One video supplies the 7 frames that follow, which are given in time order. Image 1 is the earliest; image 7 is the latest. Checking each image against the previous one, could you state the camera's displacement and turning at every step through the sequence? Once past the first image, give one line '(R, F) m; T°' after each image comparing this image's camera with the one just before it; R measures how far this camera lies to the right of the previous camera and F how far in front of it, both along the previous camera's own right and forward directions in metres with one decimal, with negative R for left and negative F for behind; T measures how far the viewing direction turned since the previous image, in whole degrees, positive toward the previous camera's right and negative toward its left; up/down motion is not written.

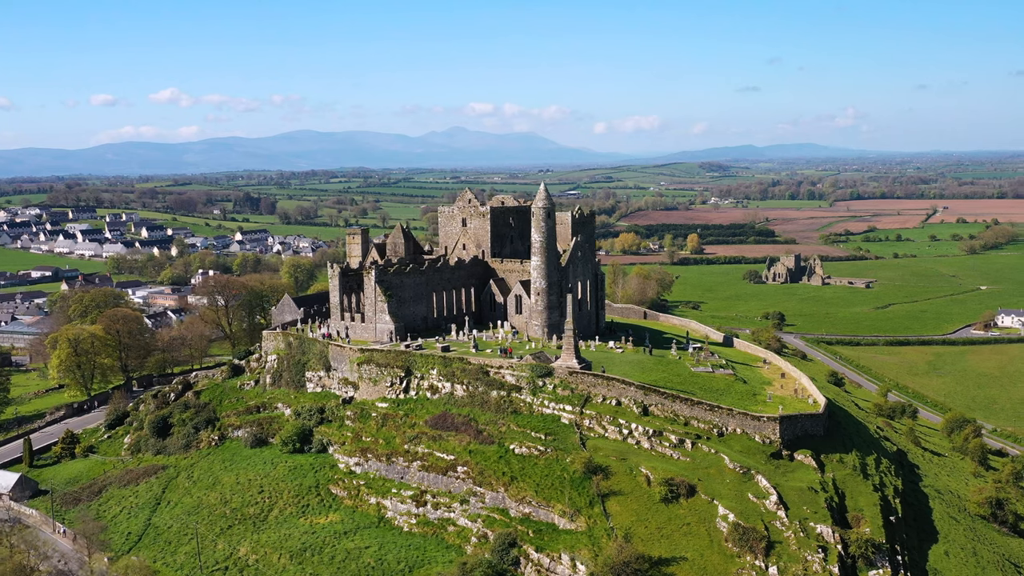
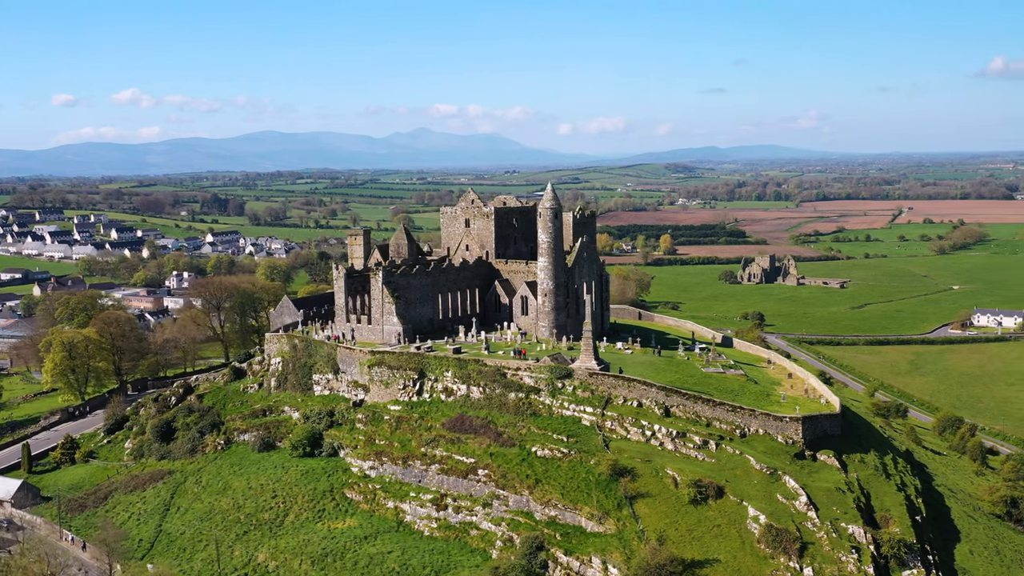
(-1.9, +0.4) m; +1°
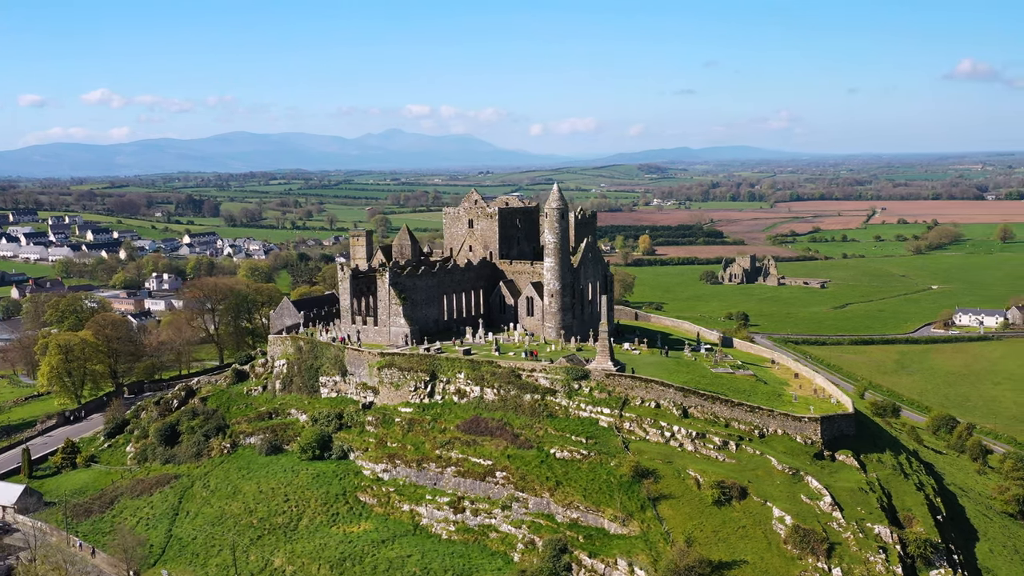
(-1.6, +0.3) m; +1°
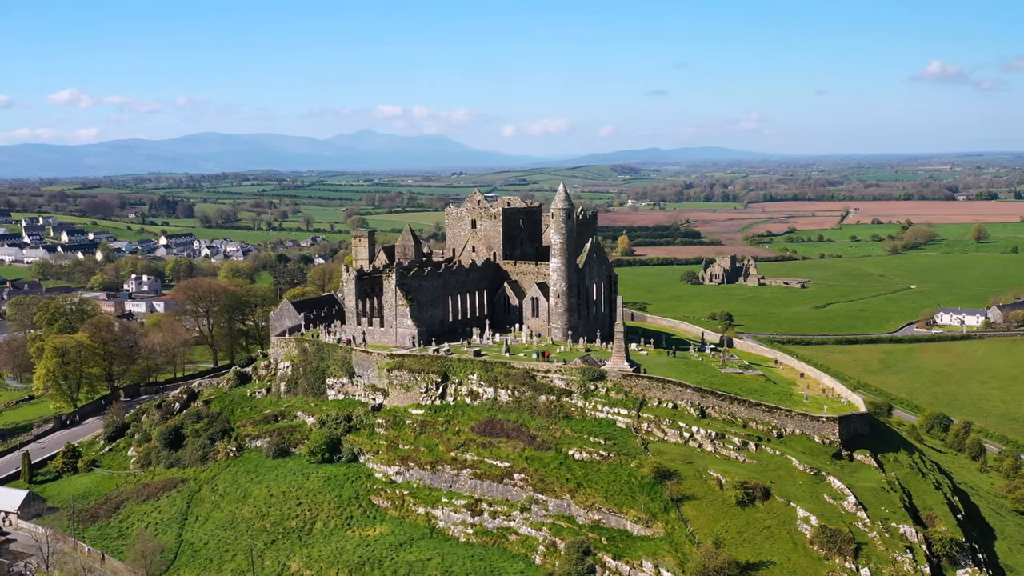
(-1.5, +0.3) m; +1°
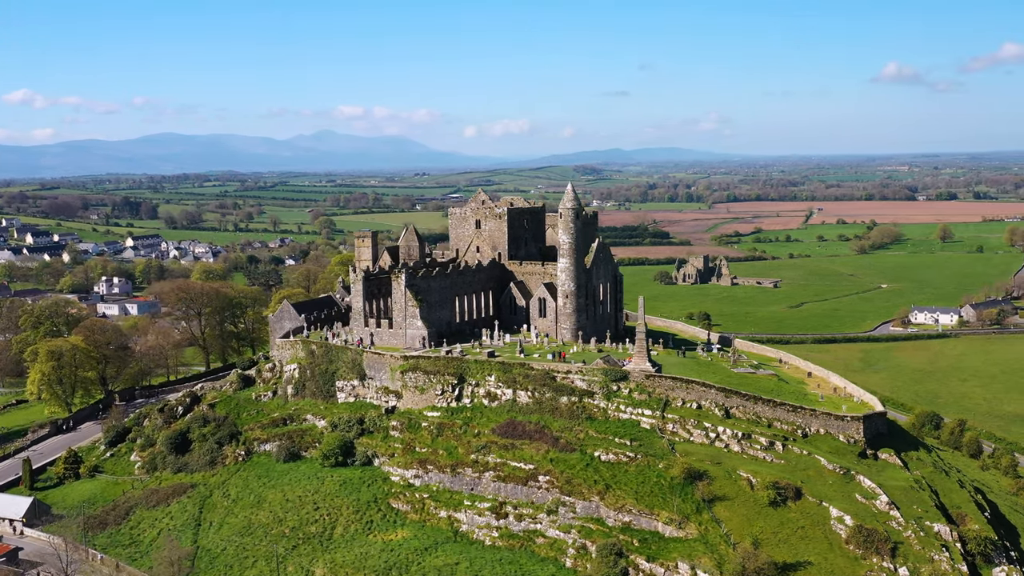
(-2.1, +0.4) m; +2°
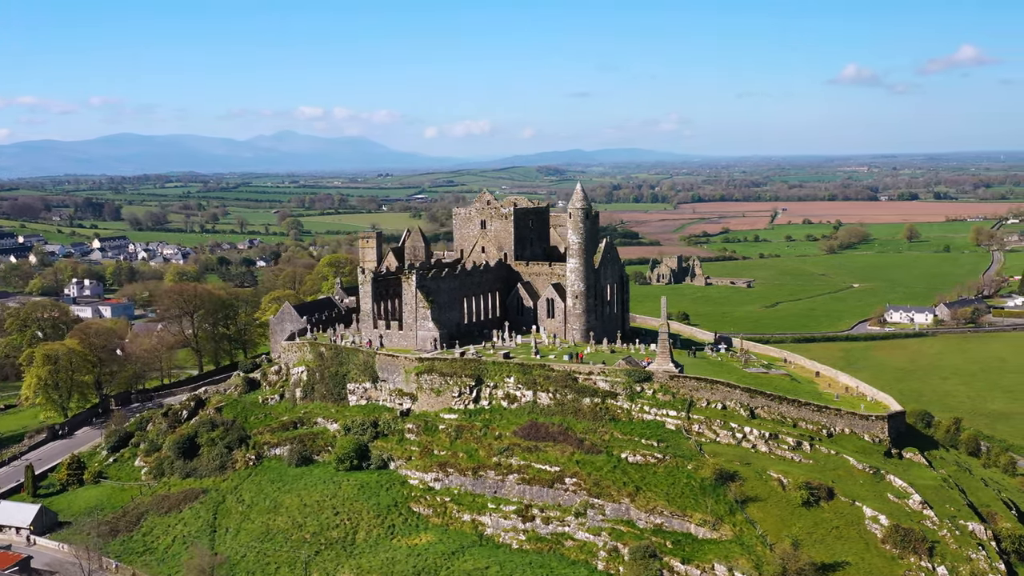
(-2.2, +0.4) m; +1°
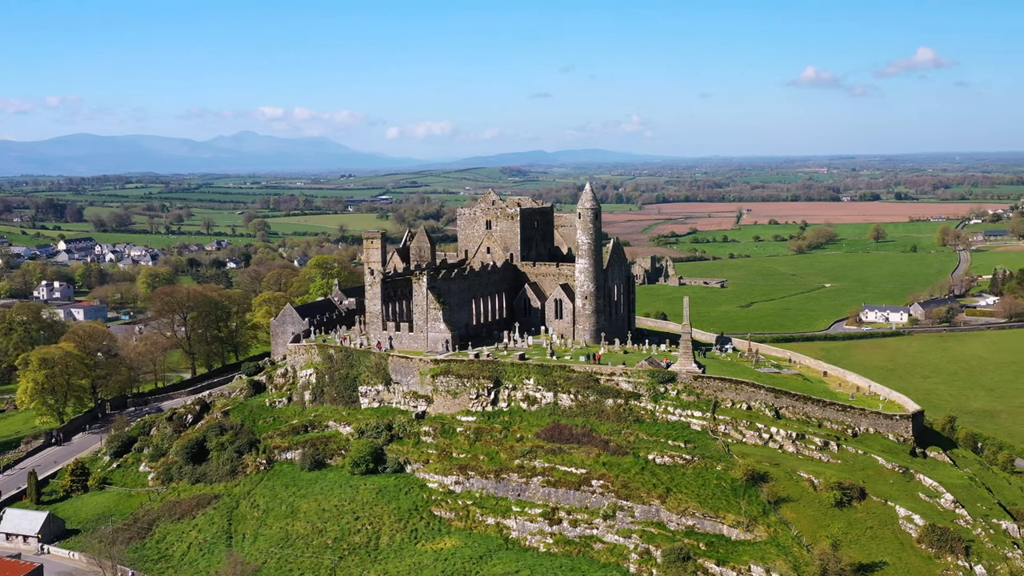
(-2.2, +0.4) m; +2°
